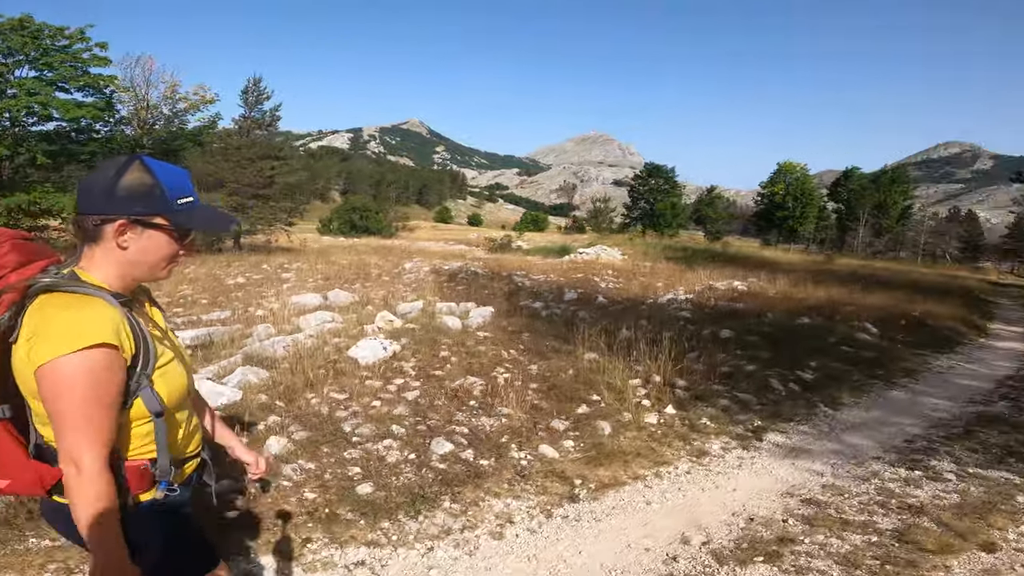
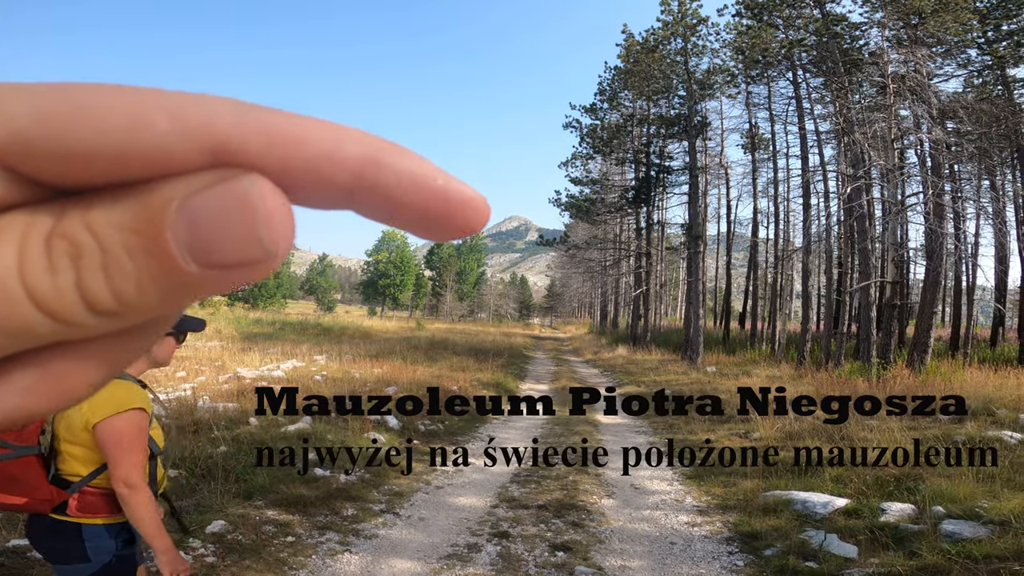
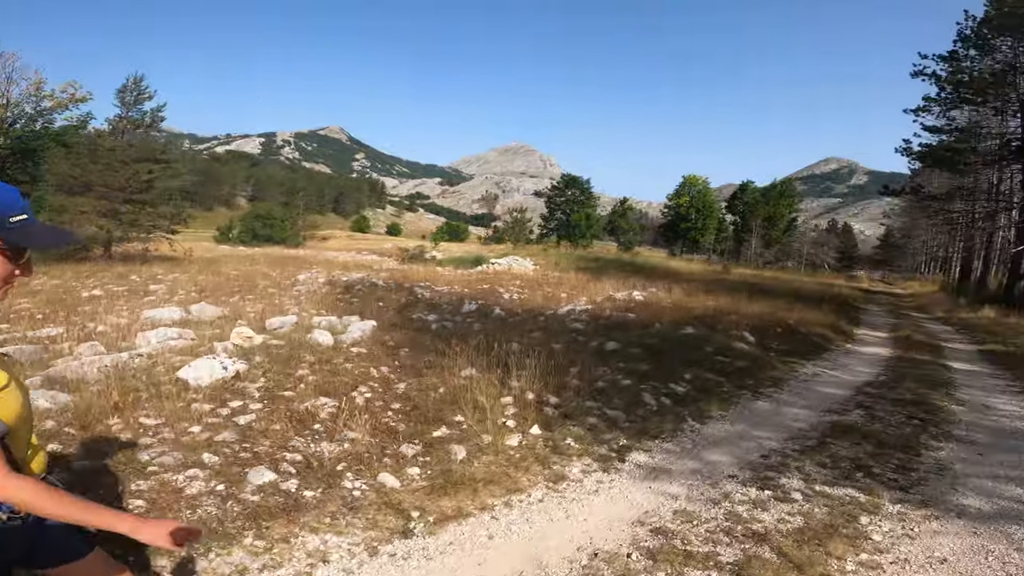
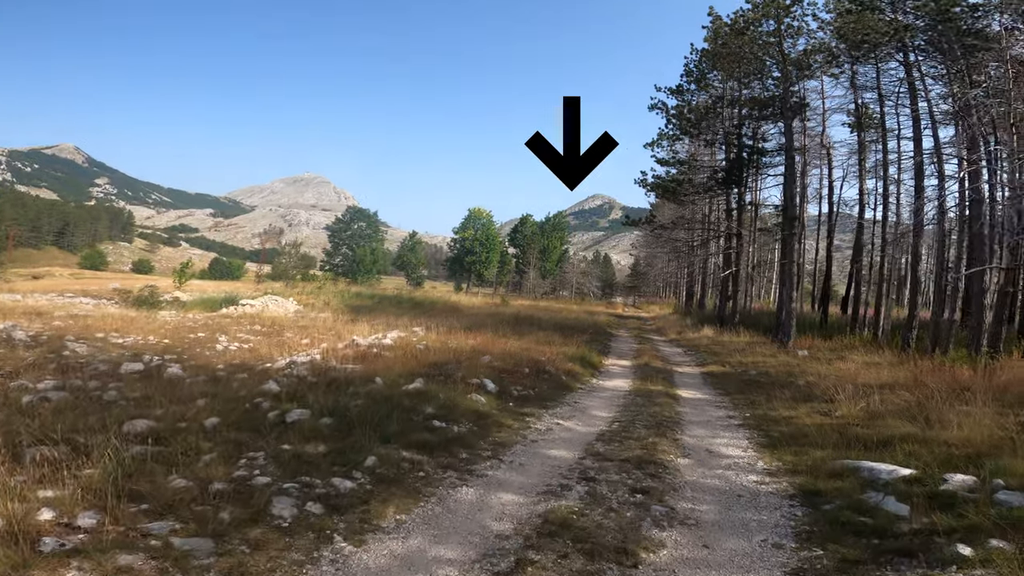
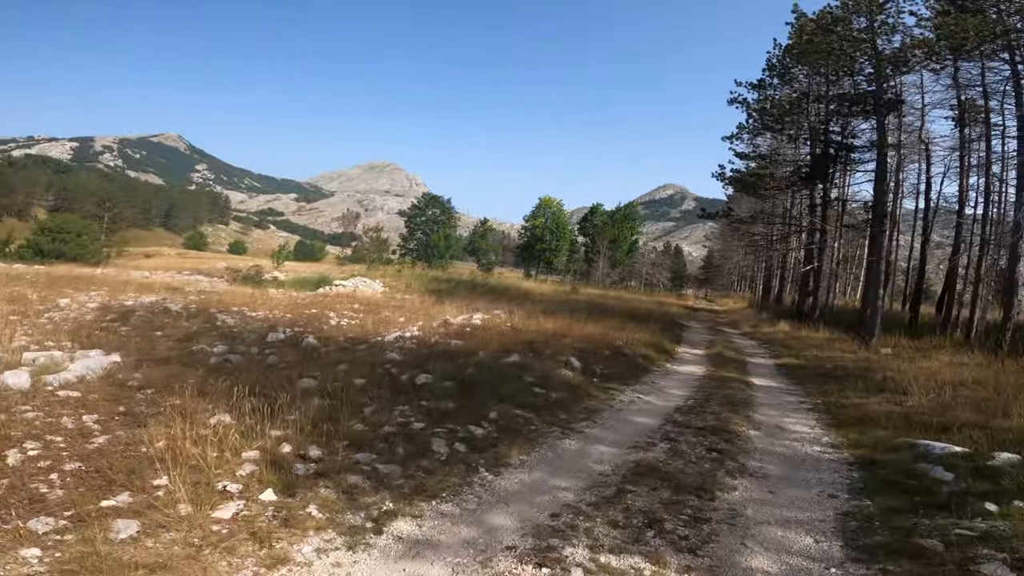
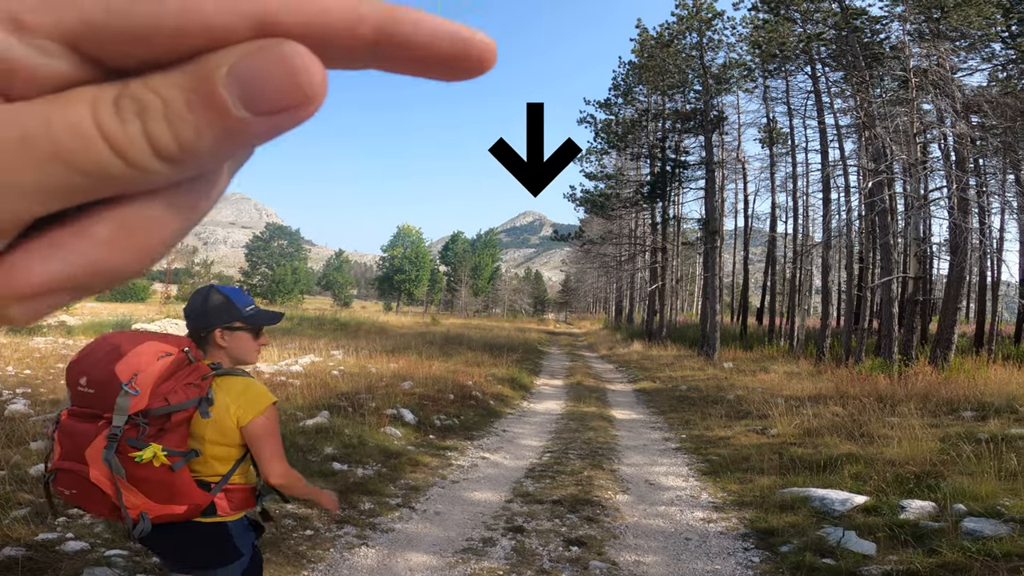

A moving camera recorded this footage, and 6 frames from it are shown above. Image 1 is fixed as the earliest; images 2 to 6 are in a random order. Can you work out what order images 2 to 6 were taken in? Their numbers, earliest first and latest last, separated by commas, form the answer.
3, 5, 4, 6, 2
